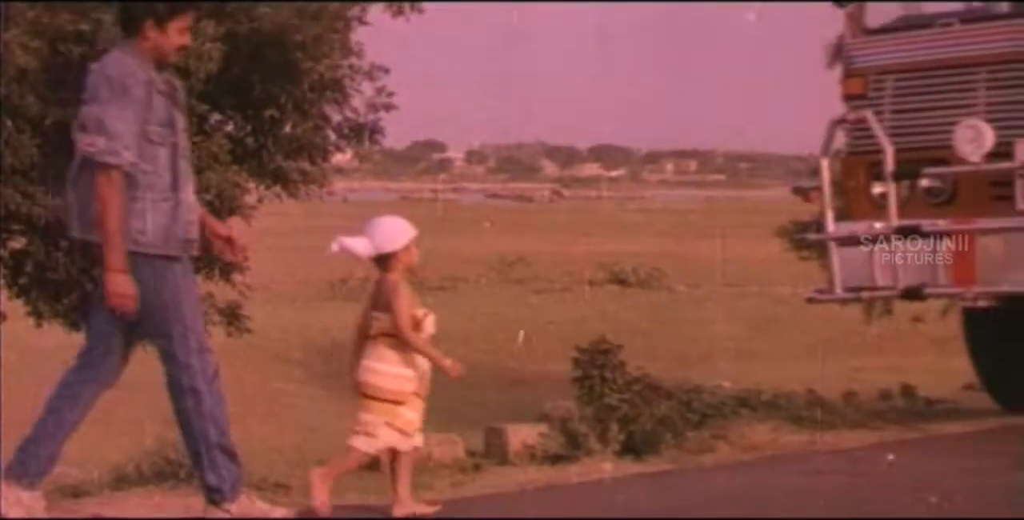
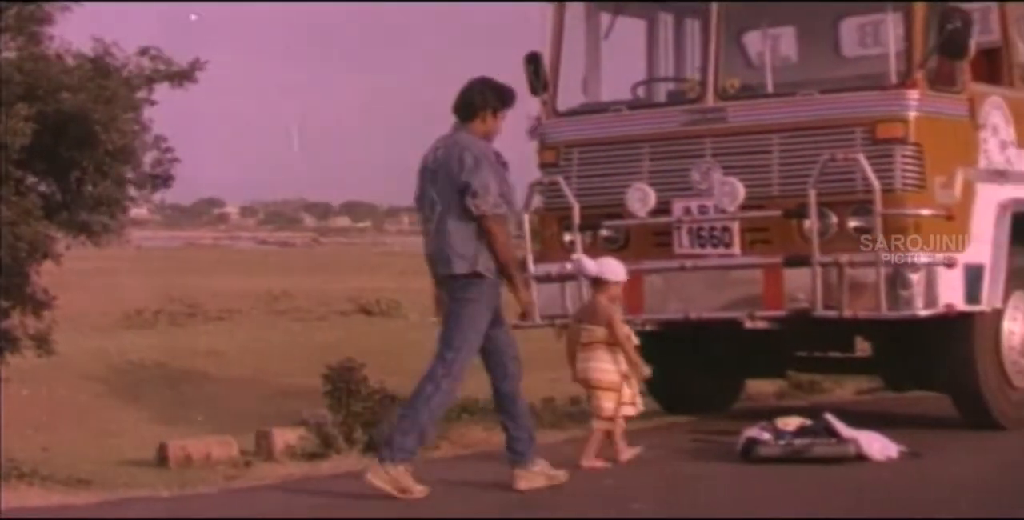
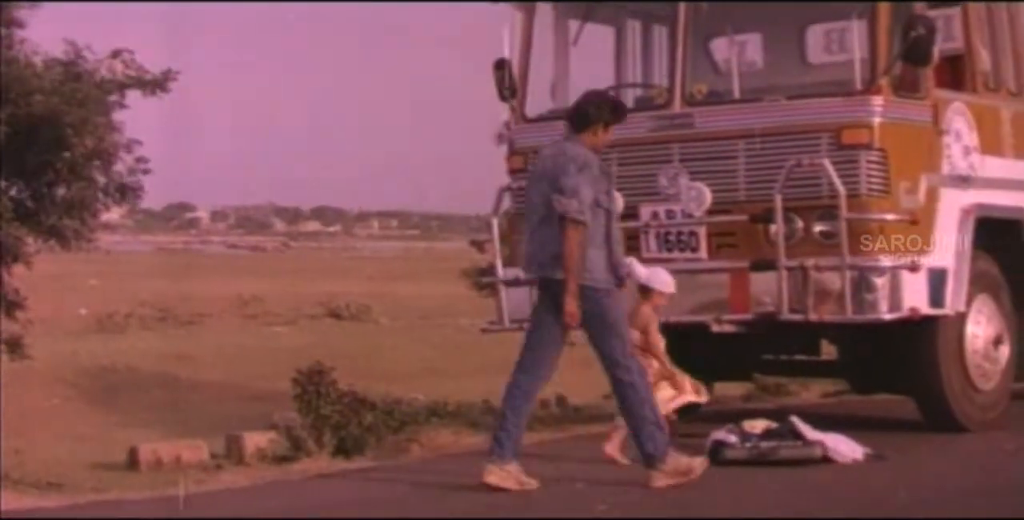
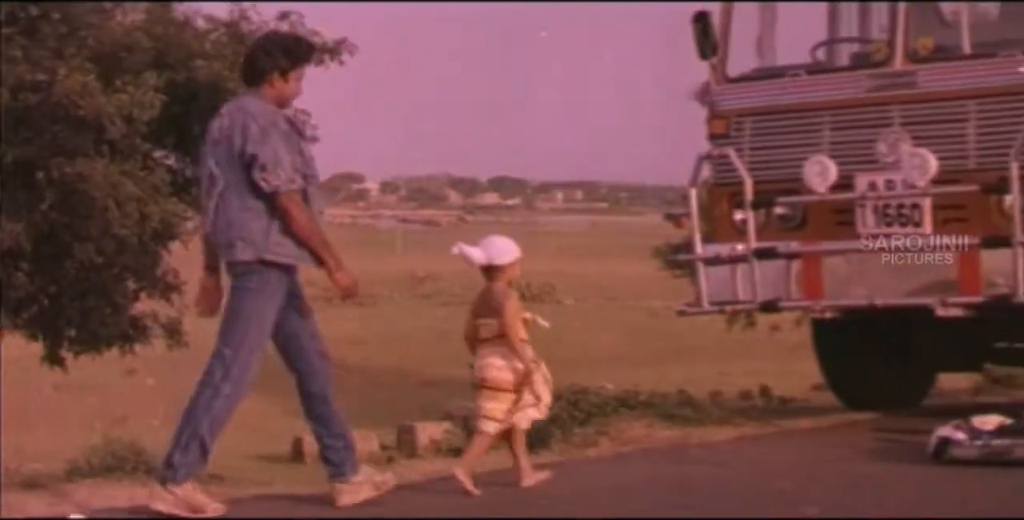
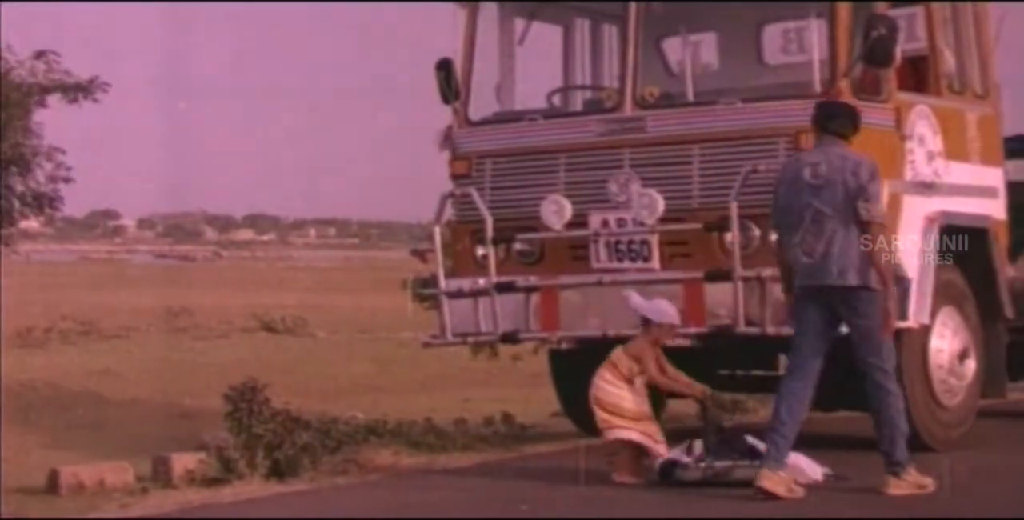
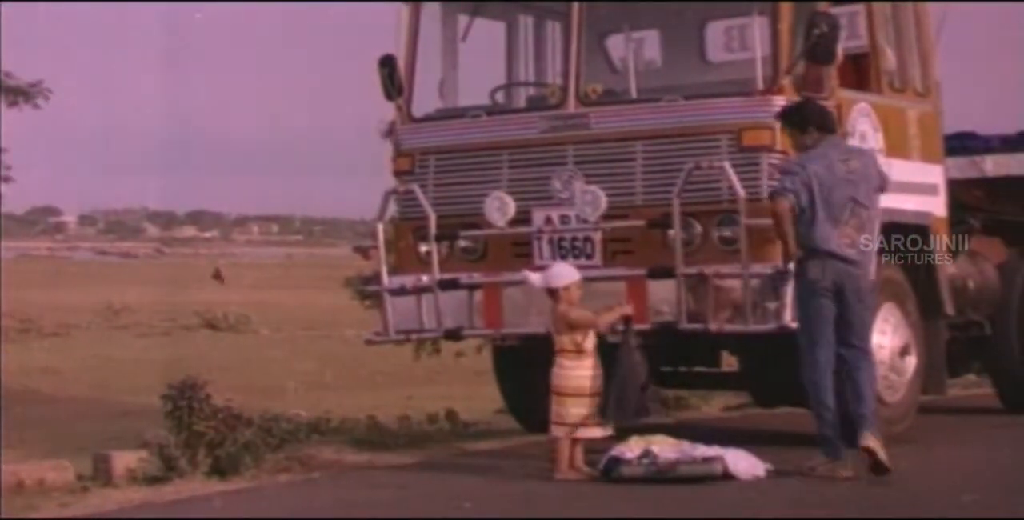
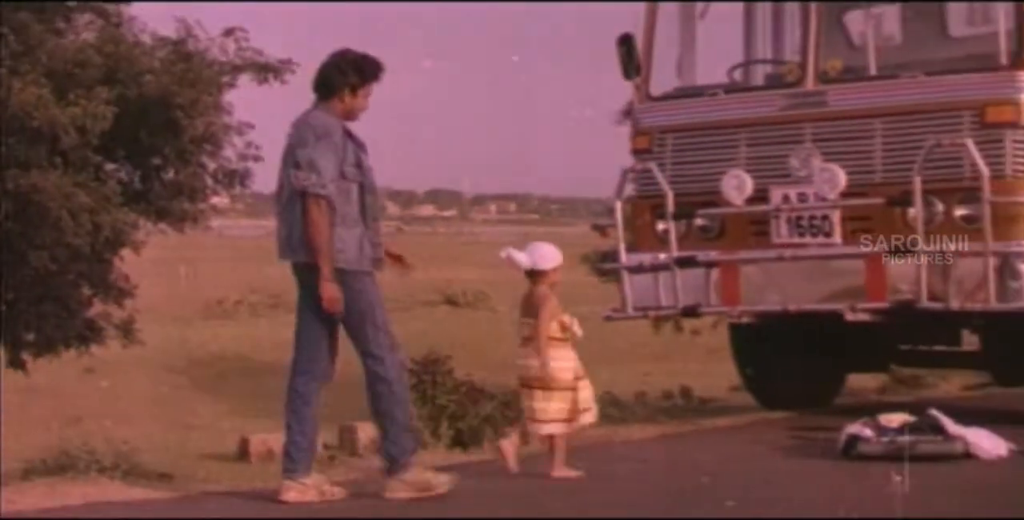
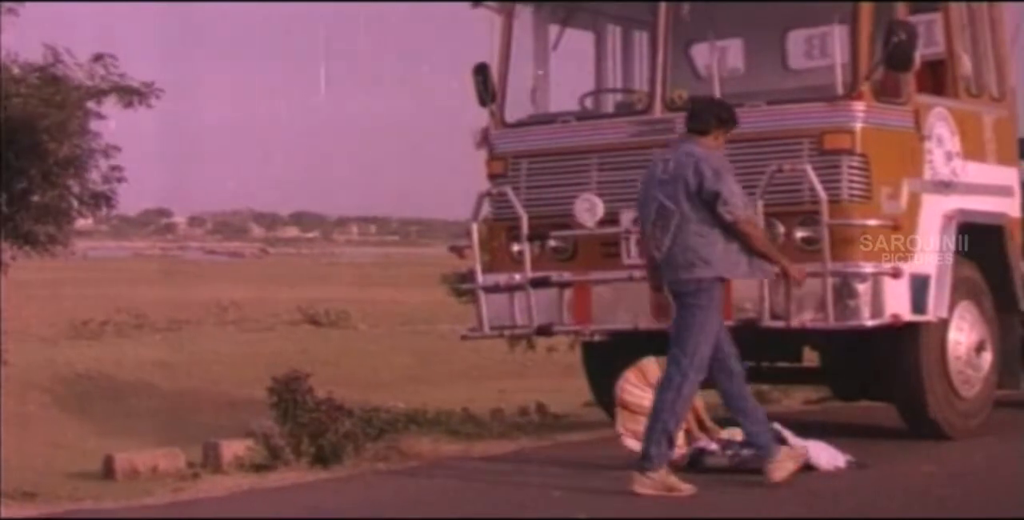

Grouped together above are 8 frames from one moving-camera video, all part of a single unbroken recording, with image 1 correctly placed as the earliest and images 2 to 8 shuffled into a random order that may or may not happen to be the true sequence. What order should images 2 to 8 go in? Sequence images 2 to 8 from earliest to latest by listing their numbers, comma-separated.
4, 7, 2, 3, 8, 5, 6
